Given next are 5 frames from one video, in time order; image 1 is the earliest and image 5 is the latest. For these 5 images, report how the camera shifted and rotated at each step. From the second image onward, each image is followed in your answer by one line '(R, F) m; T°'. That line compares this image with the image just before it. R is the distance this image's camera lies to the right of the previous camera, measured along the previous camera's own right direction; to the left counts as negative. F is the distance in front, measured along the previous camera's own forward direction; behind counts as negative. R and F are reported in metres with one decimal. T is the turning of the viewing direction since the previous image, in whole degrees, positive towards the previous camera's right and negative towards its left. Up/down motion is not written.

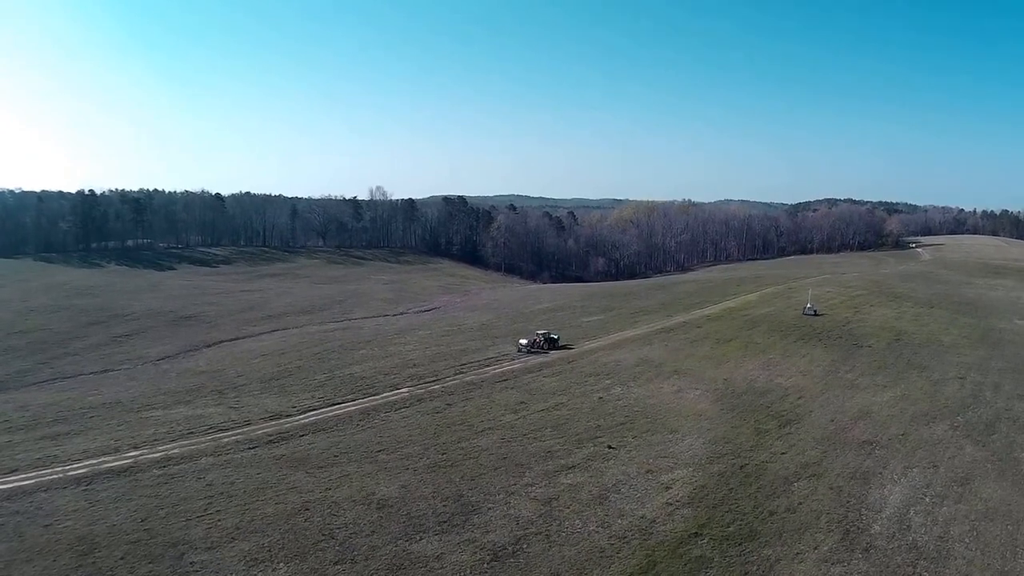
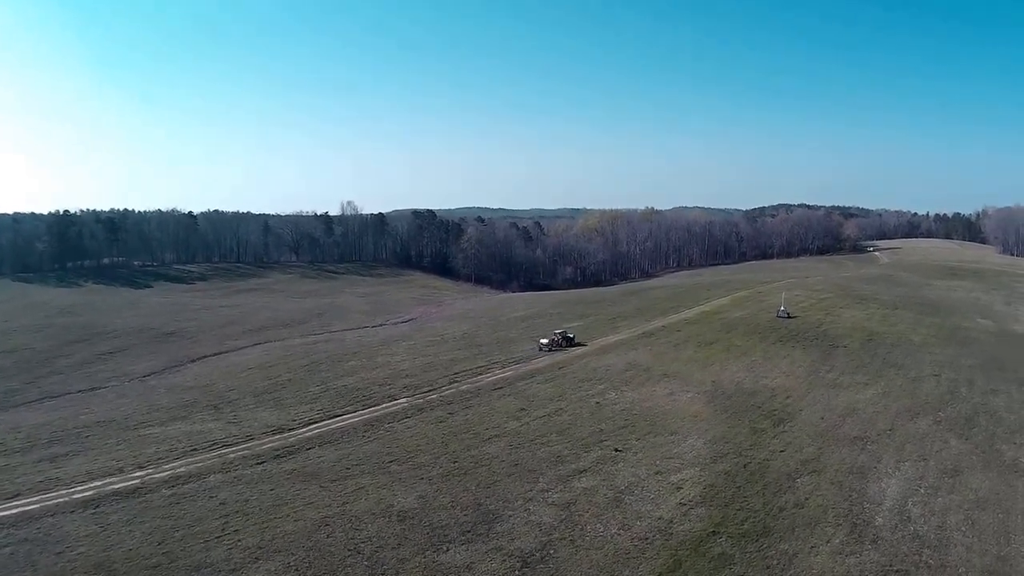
(-1.5, -0.3) m; +4°
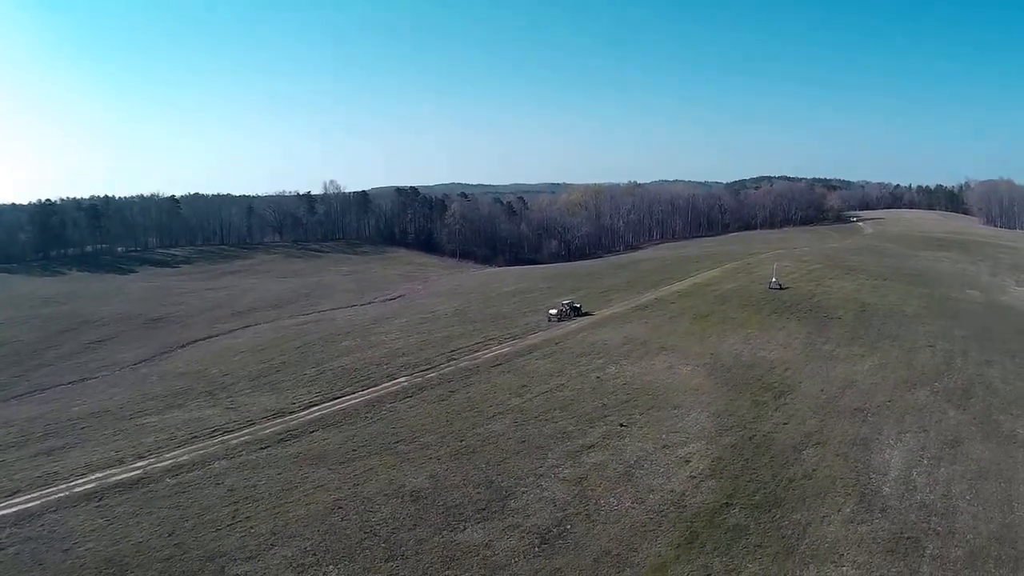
(-0.8, +0.3) m; +2°
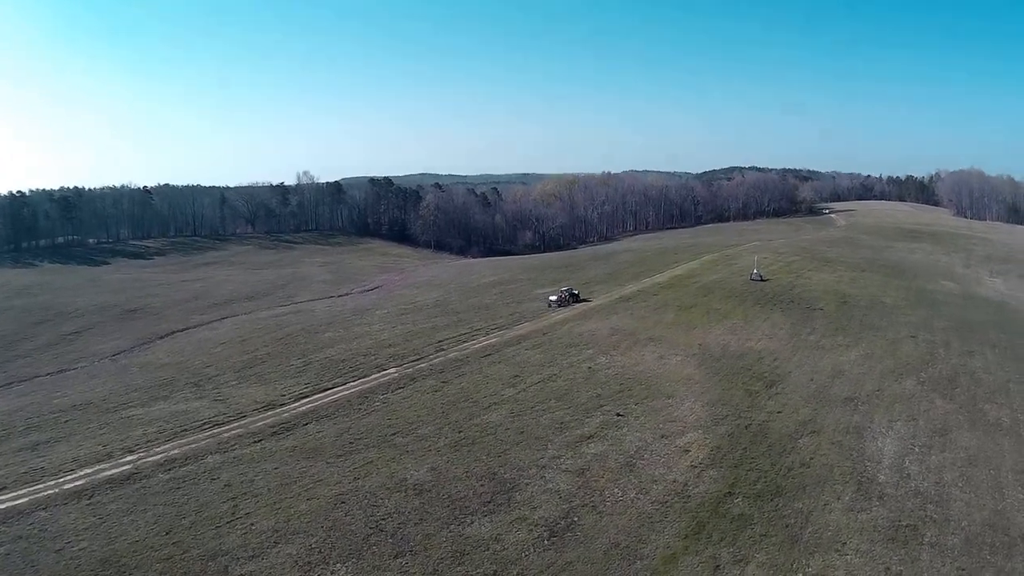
(-0.9, +0.2) m; +3°
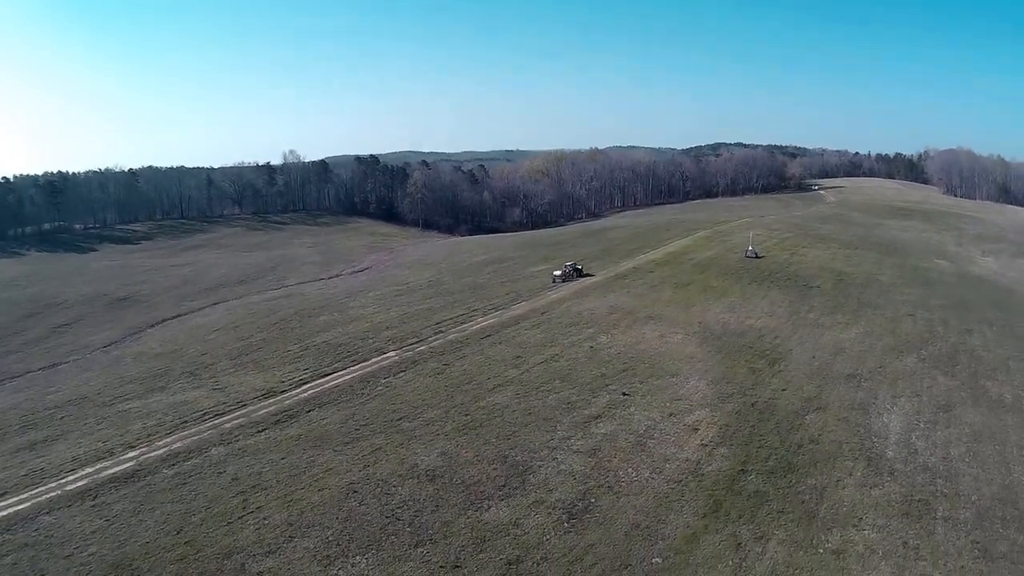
(-0.7, +0.3) m; +1°
